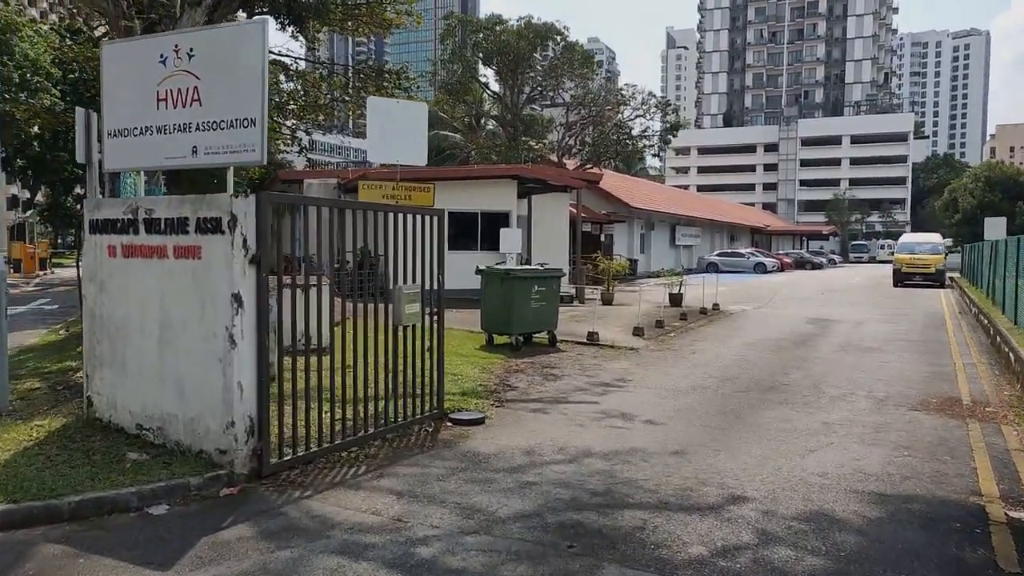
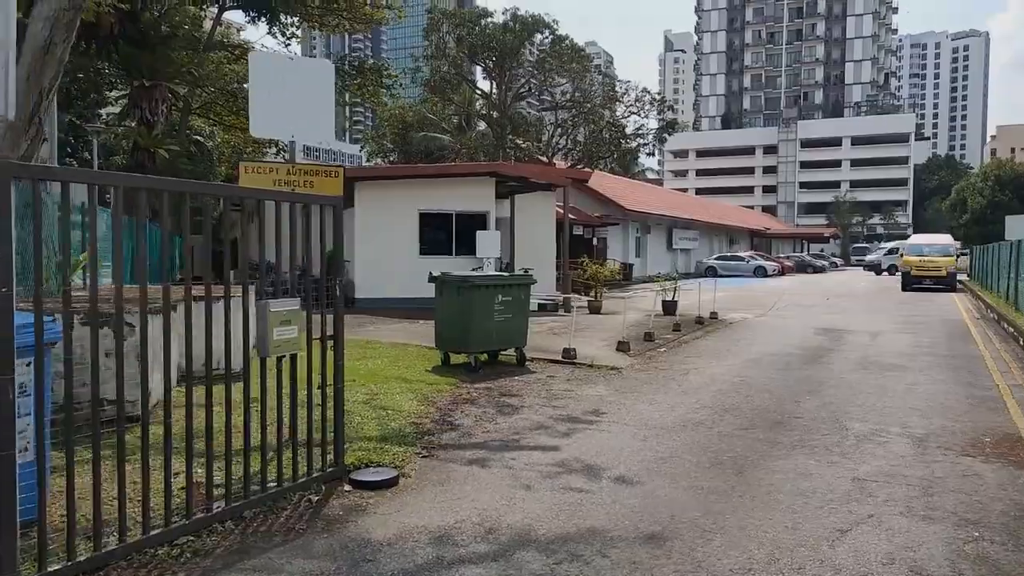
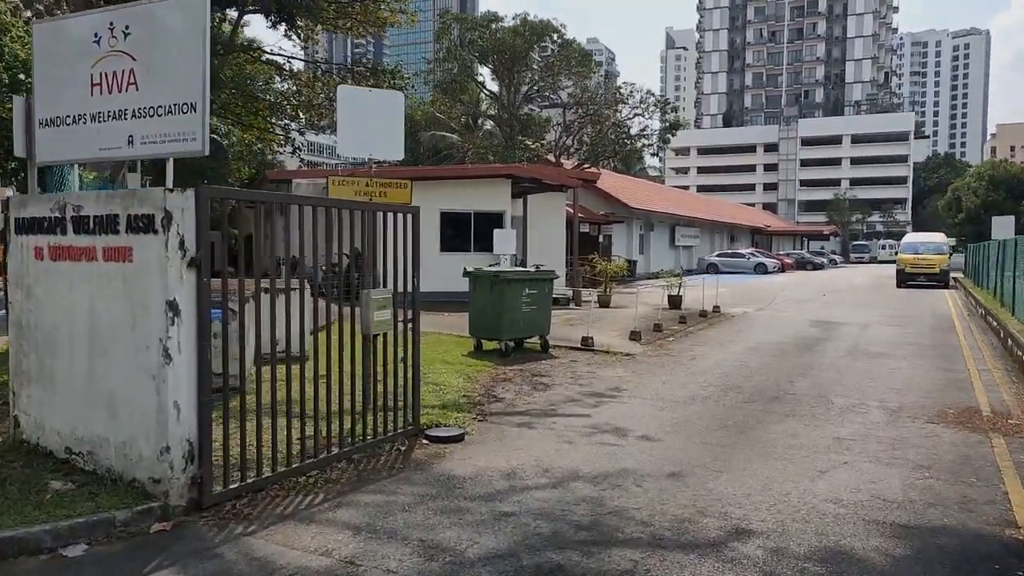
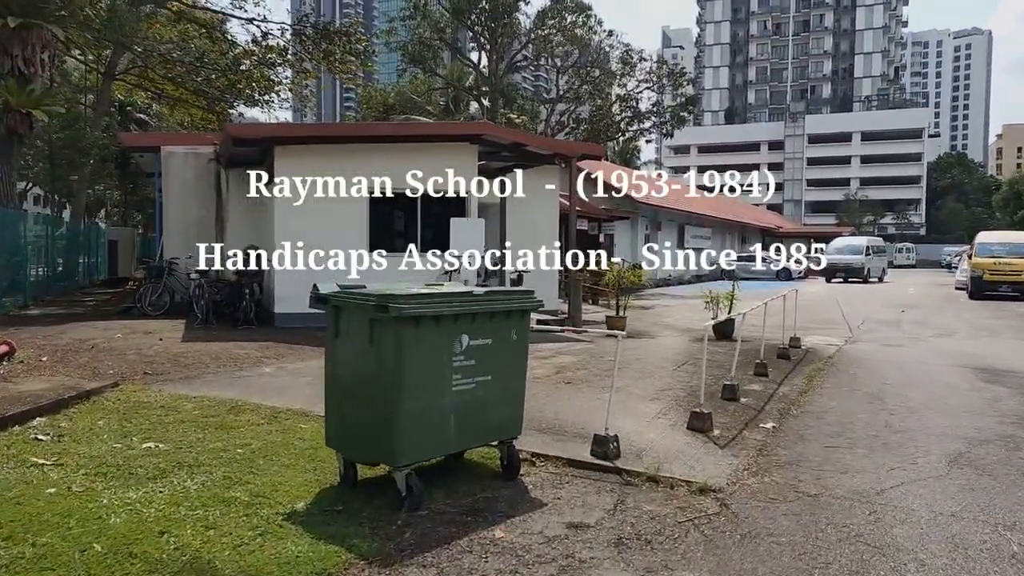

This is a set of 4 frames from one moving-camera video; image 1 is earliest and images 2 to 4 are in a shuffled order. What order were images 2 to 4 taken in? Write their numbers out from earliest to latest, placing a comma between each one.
3, 2, 4
